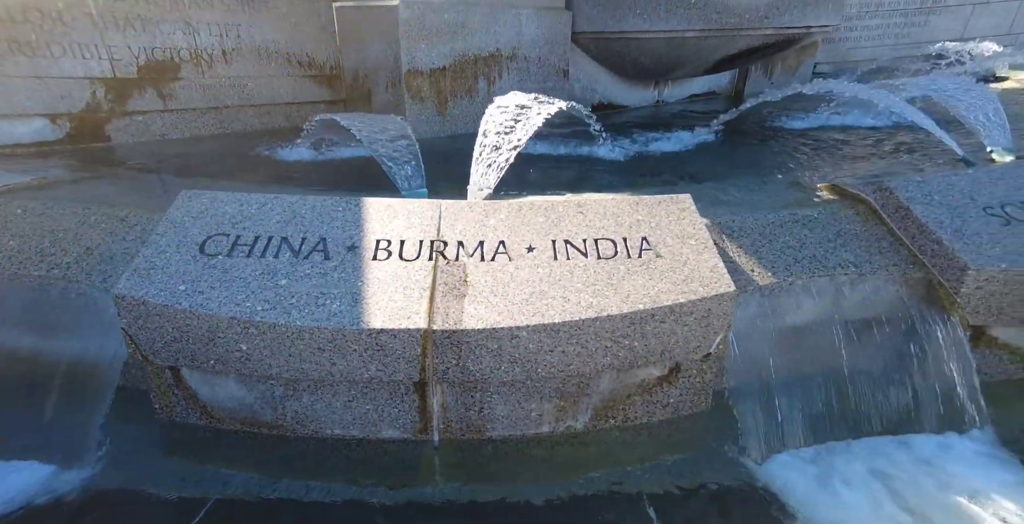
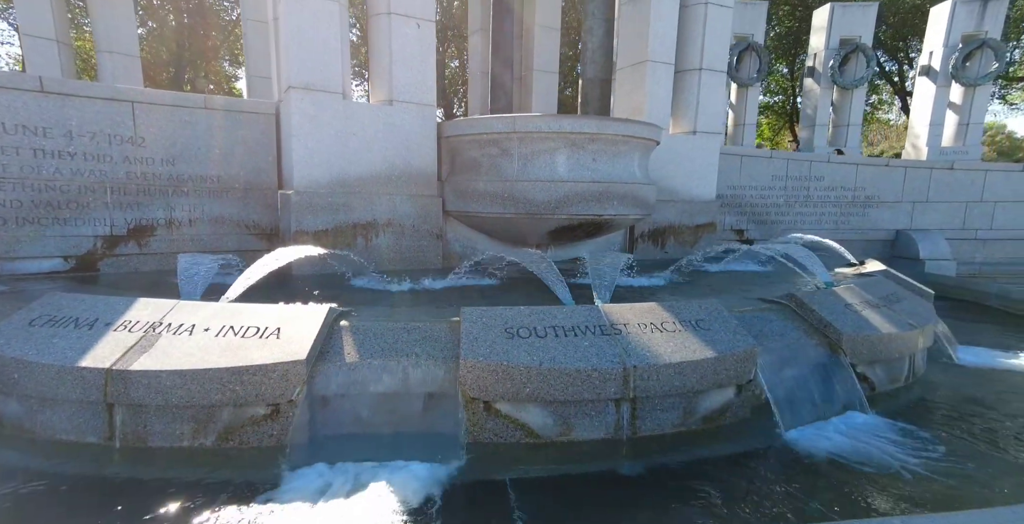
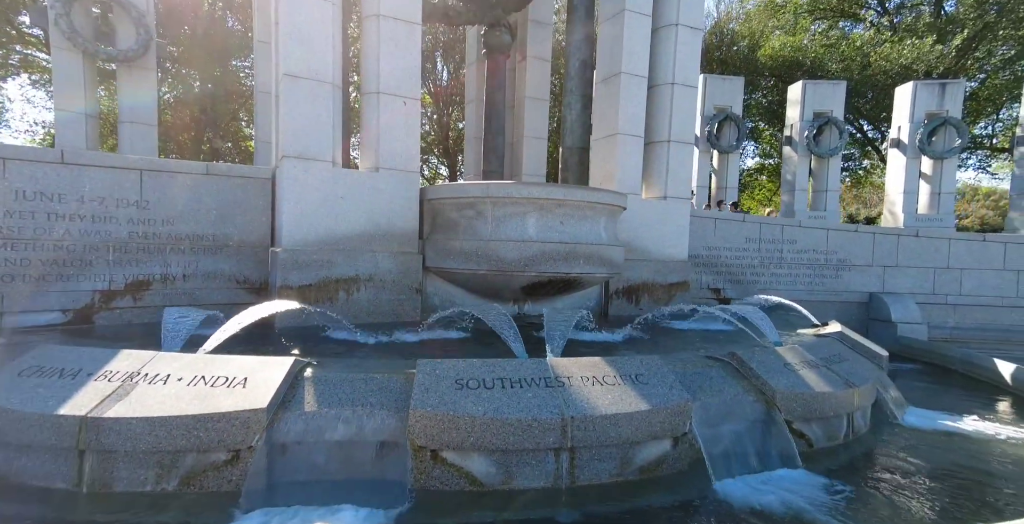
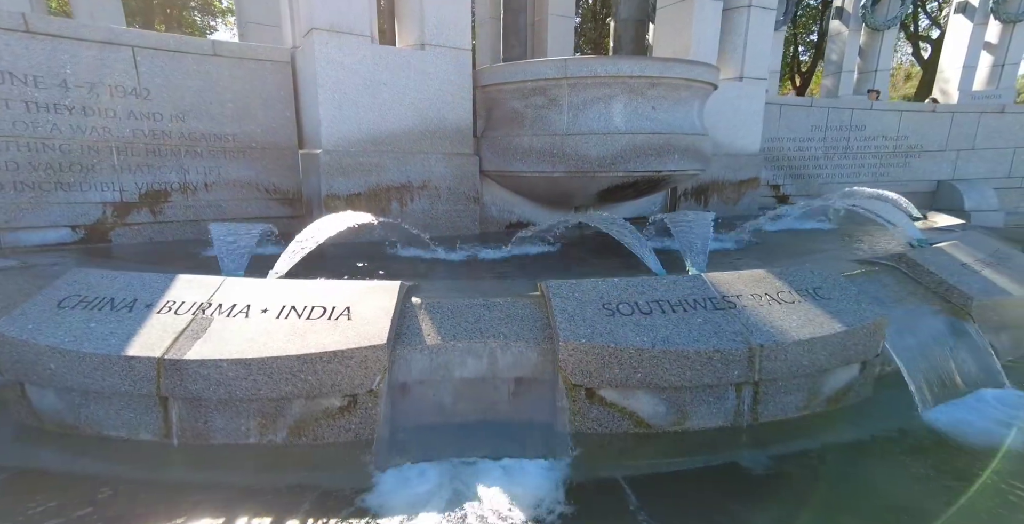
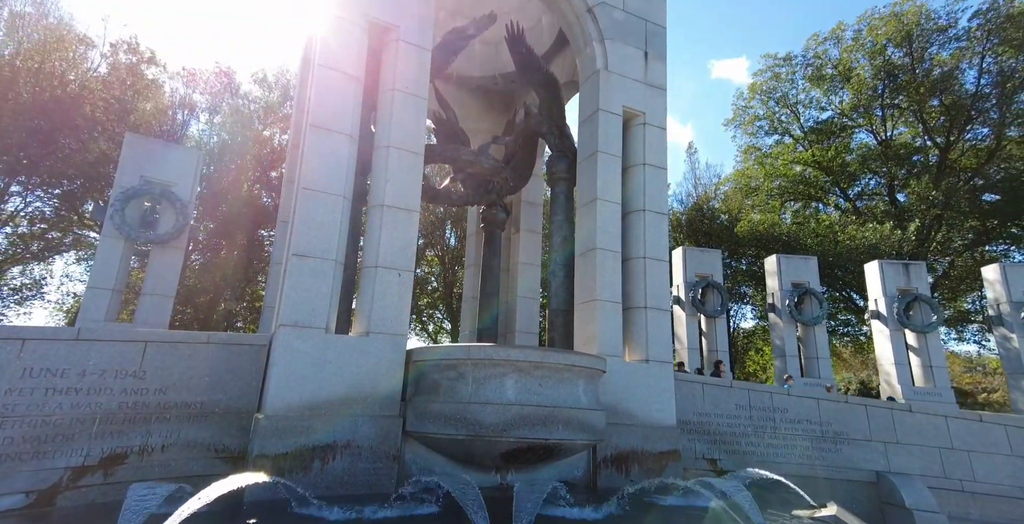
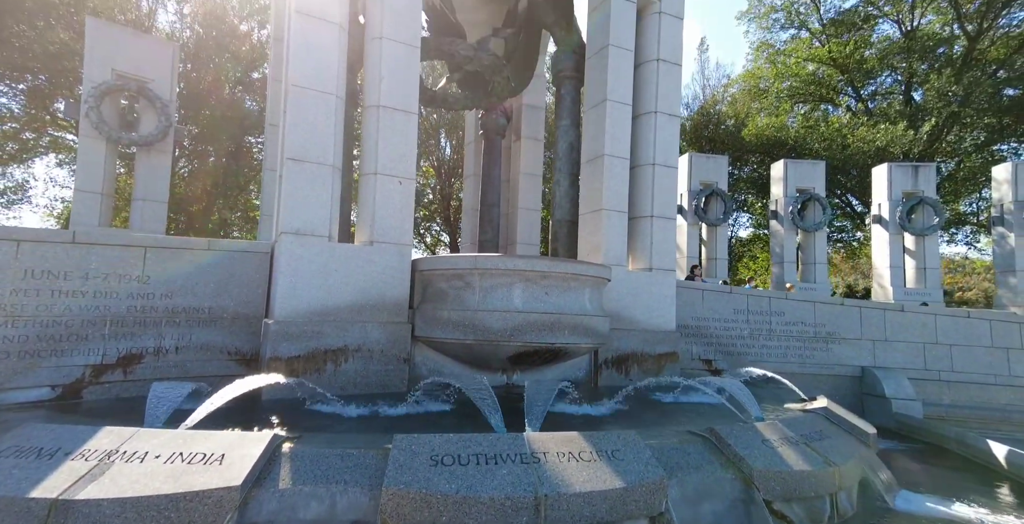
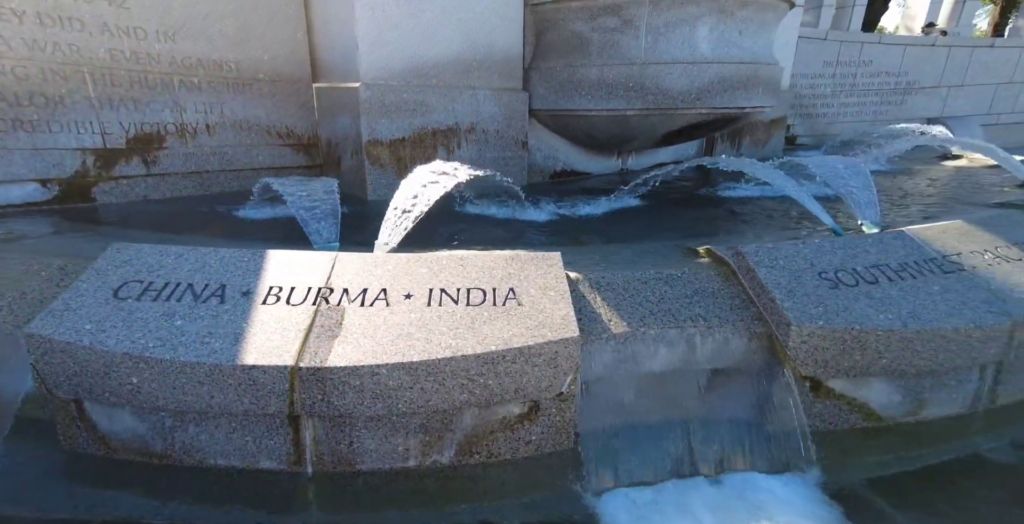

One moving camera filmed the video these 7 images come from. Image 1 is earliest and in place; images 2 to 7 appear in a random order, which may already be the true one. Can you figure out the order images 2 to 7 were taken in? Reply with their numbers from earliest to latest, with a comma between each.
7, 4, 2, 3, 6, 5
